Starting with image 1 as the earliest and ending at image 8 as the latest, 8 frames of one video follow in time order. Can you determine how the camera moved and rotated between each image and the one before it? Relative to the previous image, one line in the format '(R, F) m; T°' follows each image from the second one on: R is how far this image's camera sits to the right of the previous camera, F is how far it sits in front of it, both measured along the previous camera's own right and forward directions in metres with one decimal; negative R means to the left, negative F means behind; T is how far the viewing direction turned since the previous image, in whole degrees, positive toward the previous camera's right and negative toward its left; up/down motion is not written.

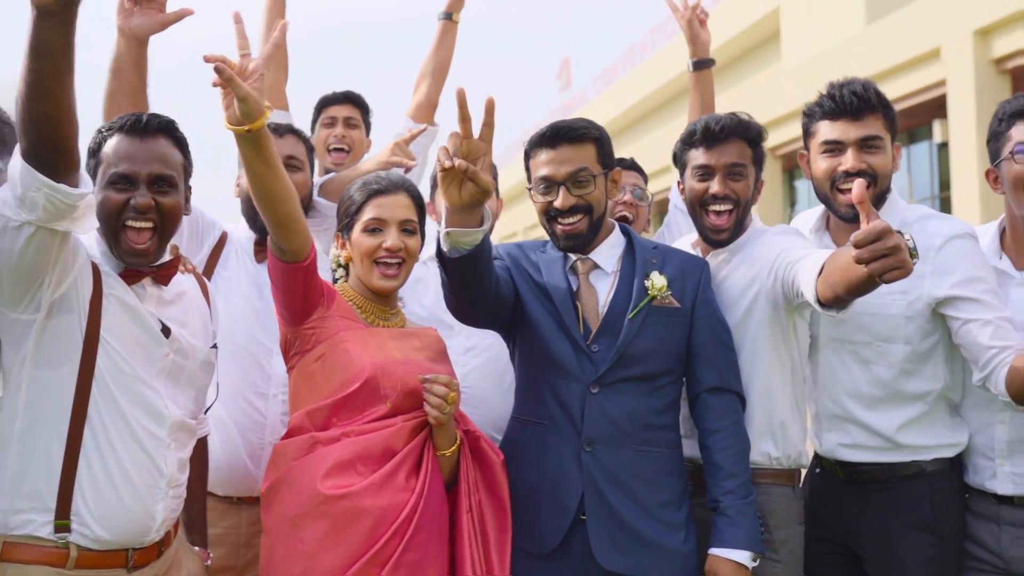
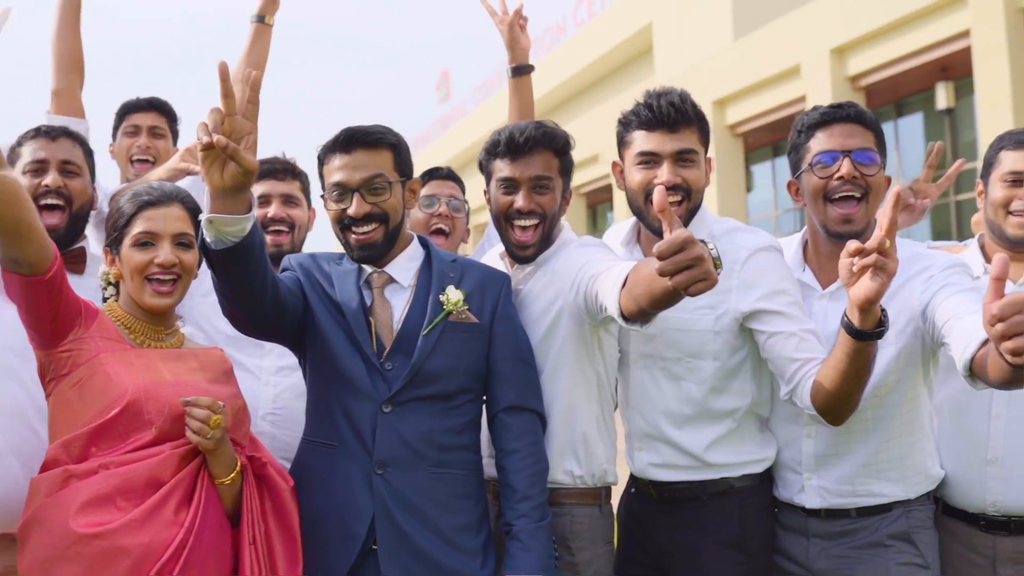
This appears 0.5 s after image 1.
(+0.2, +0.1) m; +7°
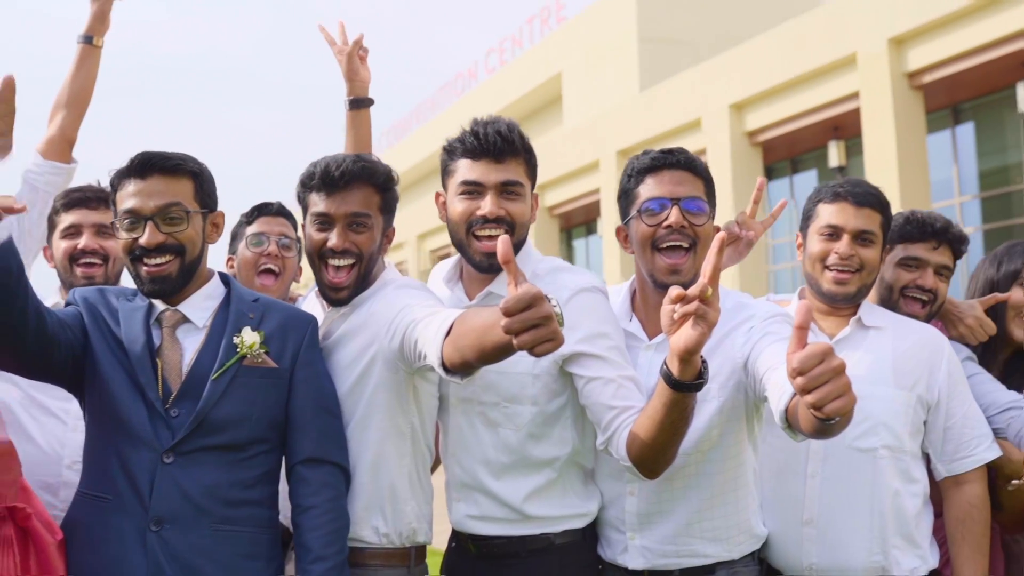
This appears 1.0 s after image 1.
(+0.3, +0.1) m; +5°
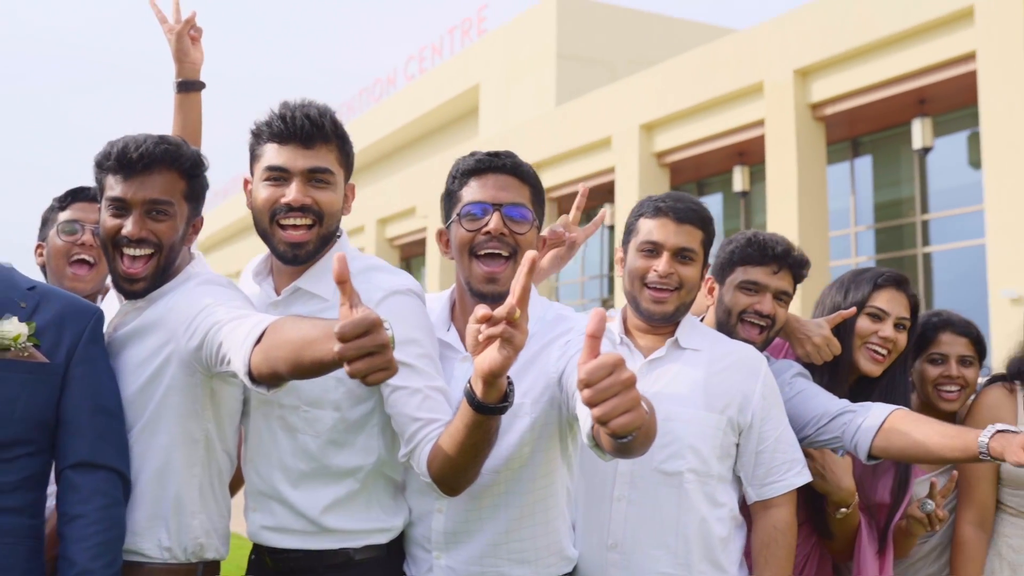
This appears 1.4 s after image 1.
(+0.3, +0.1) m; +5°
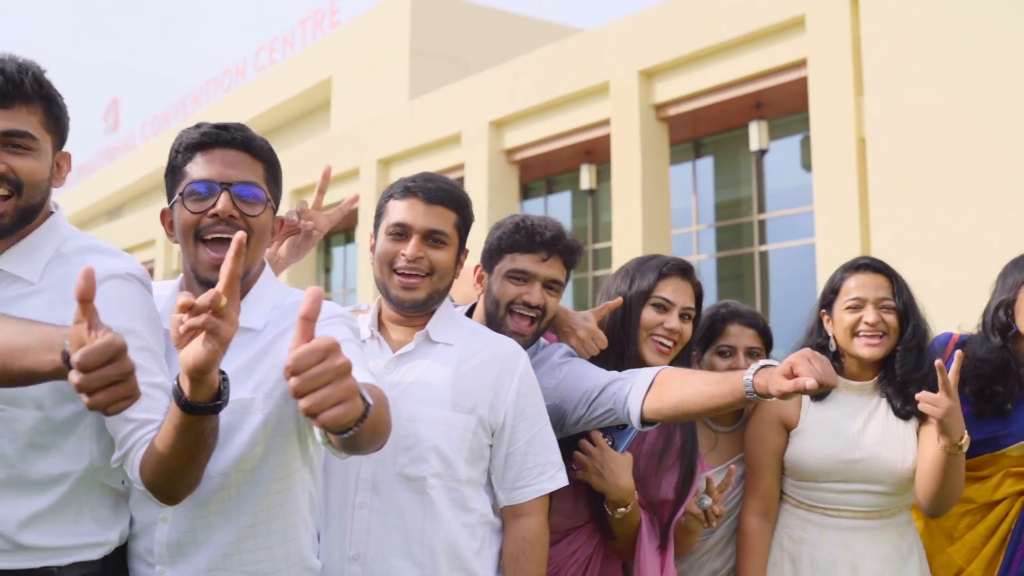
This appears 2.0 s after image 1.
(+0.3, +0.2) m; +8°
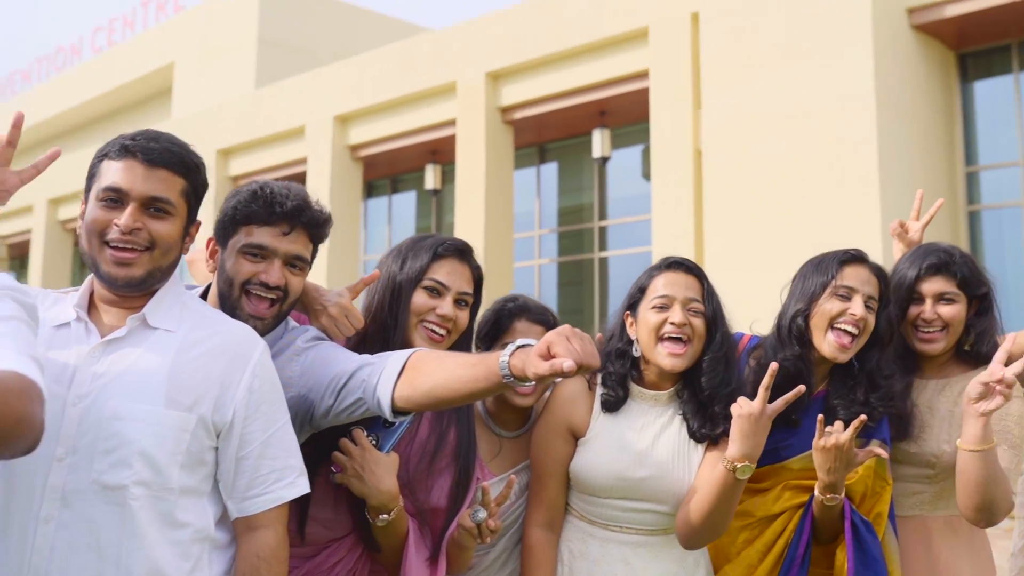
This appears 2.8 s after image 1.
(+0.2, +0.3) m; +8°
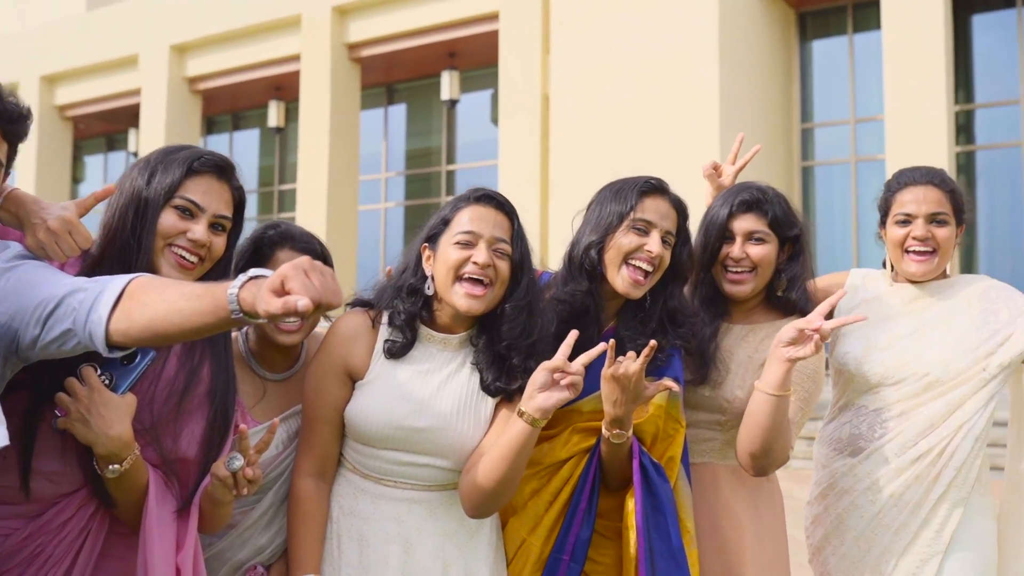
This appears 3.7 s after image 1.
(+0.2, +0.3) m; +8°
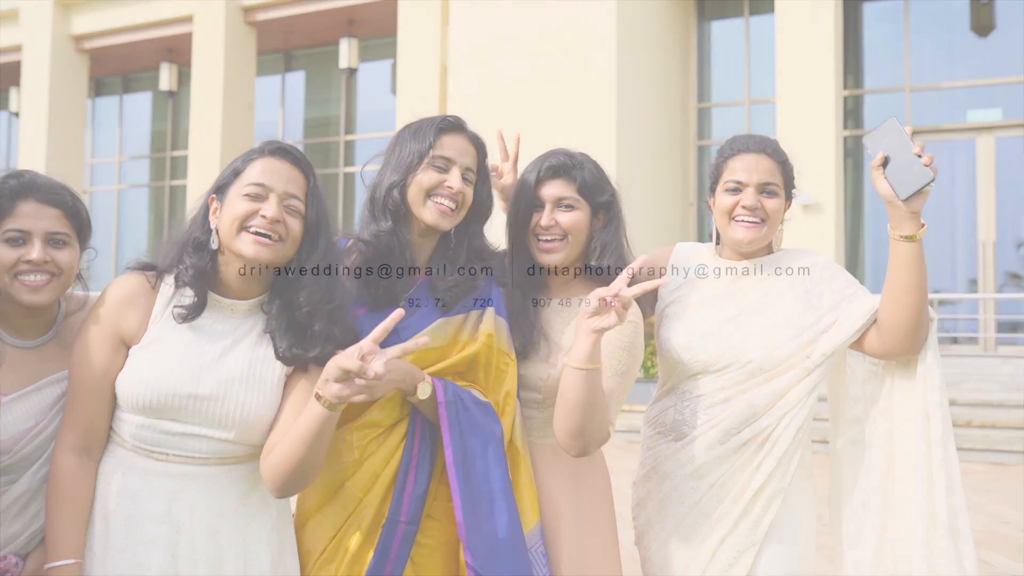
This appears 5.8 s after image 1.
(+0.3, +0.2) m; +5°
